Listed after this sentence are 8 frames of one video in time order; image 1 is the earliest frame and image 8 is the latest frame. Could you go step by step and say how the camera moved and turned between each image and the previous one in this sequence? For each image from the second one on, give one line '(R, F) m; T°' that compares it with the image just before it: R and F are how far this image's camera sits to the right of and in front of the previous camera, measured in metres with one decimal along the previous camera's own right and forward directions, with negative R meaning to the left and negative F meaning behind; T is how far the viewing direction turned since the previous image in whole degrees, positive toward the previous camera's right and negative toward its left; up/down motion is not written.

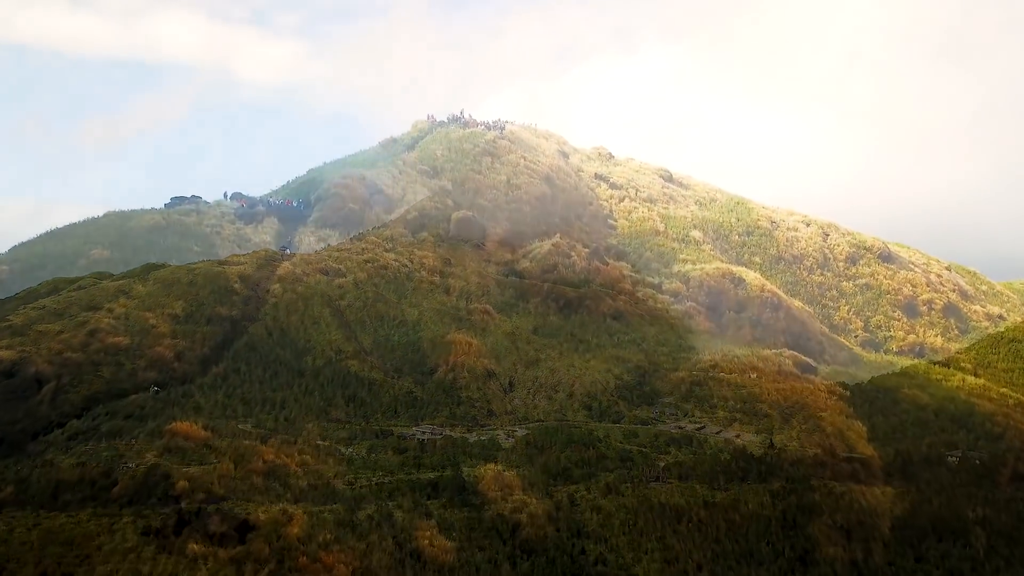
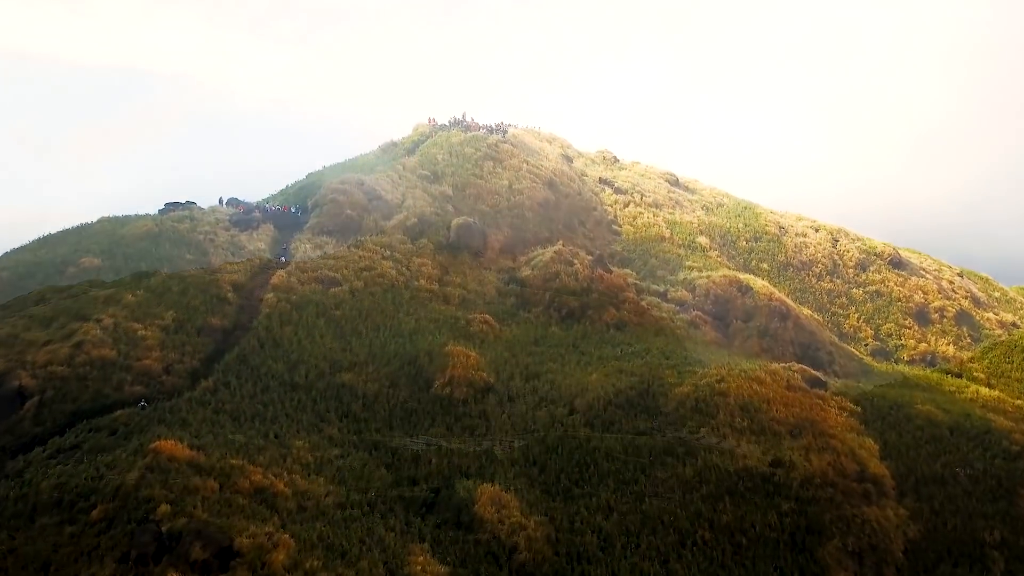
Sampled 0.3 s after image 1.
(+0.2, +0.7) m; 0°
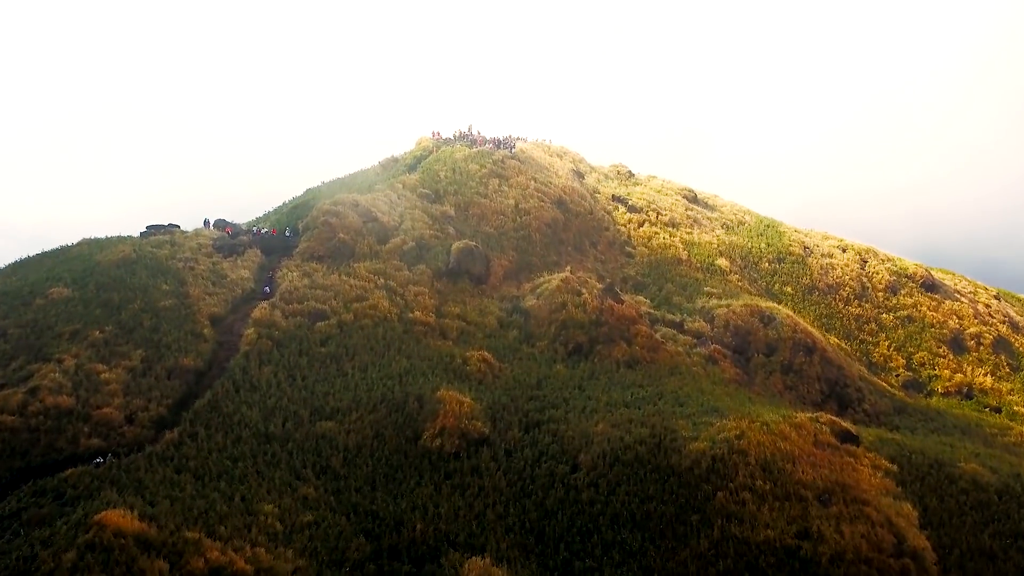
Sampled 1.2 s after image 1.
(+0.4, +2.0) m; -1°
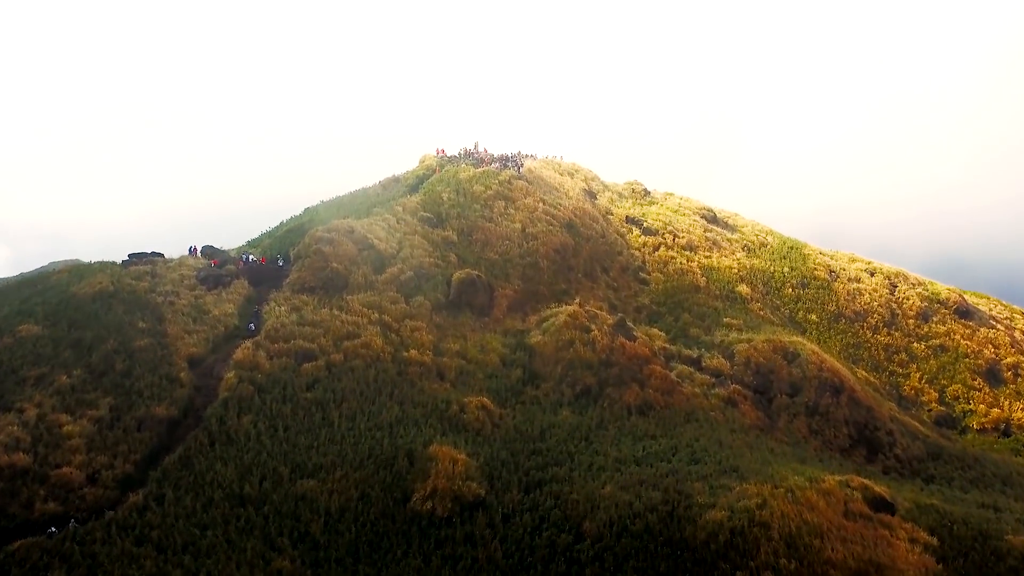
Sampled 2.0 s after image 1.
(+0.4, +1.7) m; -1°
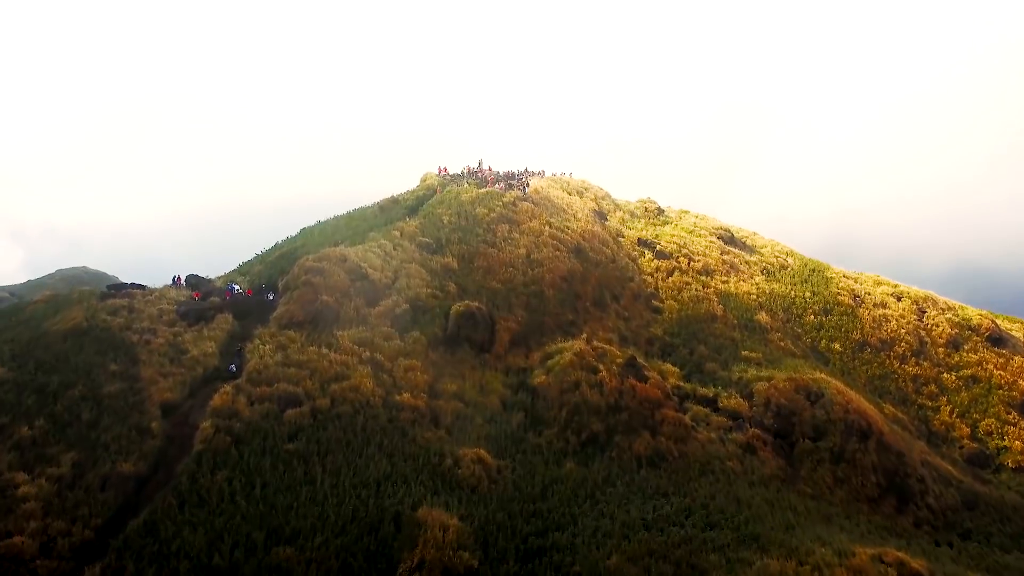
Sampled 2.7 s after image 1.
(+0.3, +1.6) m; -1°
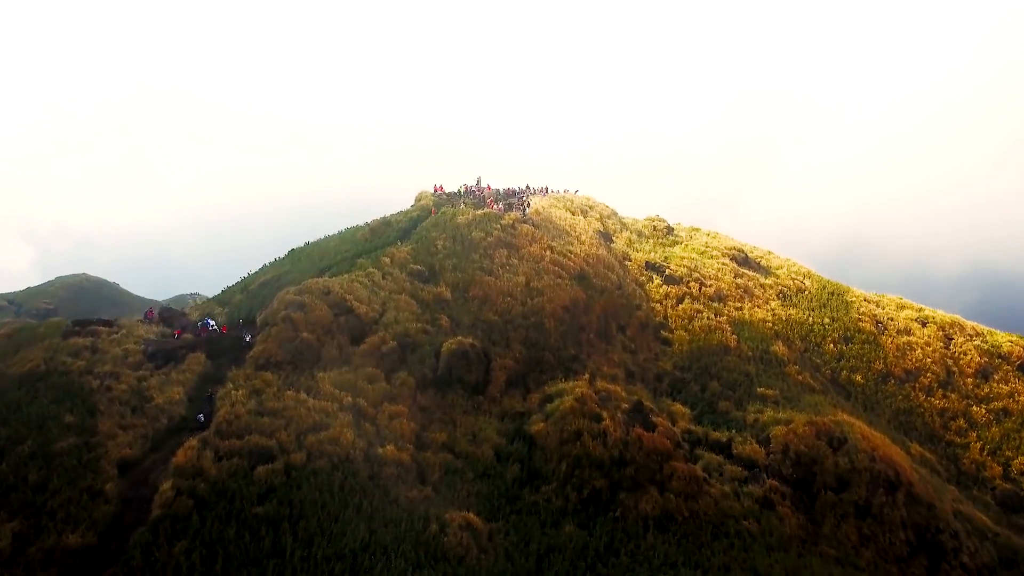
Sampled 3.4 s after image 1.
(+0.3, +1.8) m; -1°
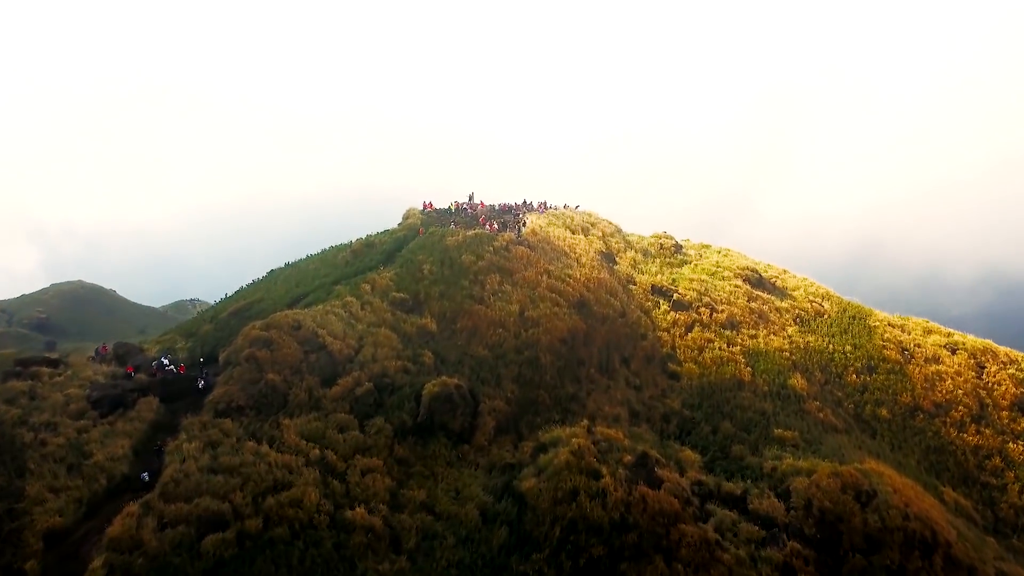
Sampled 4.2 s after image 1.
(+0.4, +2.2) m; -1°
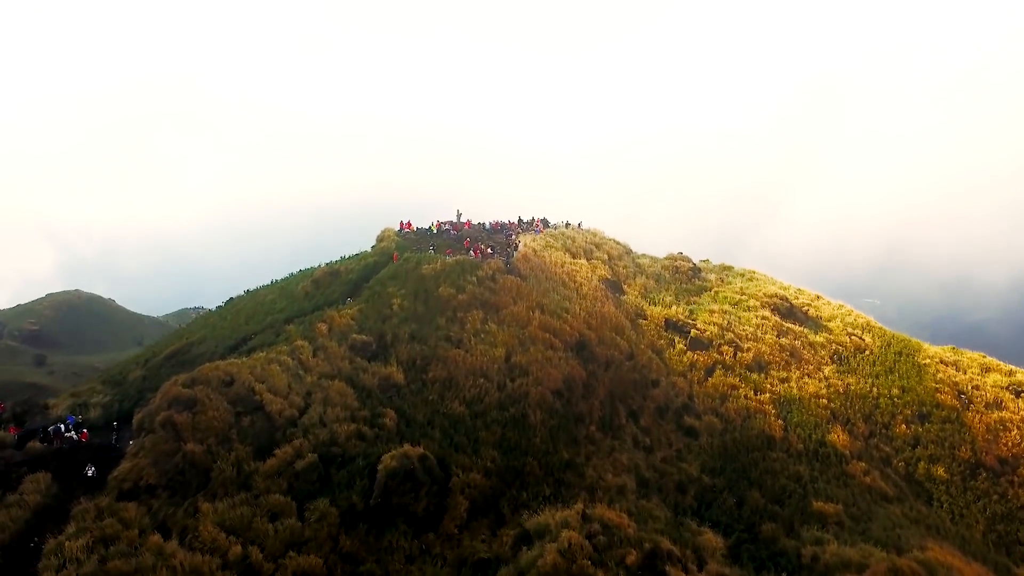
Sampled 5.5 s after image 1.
(+0.6, +3.7) m; -1°
